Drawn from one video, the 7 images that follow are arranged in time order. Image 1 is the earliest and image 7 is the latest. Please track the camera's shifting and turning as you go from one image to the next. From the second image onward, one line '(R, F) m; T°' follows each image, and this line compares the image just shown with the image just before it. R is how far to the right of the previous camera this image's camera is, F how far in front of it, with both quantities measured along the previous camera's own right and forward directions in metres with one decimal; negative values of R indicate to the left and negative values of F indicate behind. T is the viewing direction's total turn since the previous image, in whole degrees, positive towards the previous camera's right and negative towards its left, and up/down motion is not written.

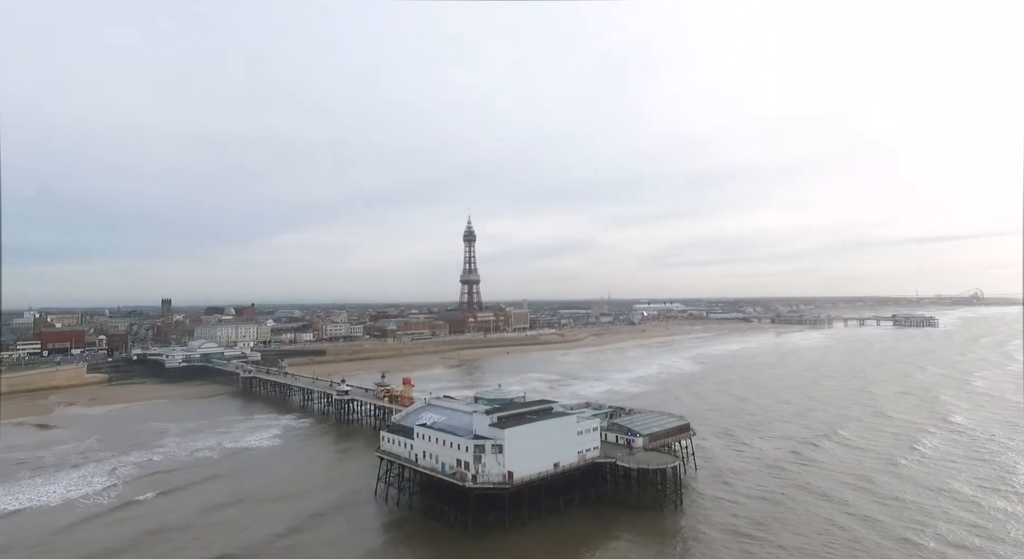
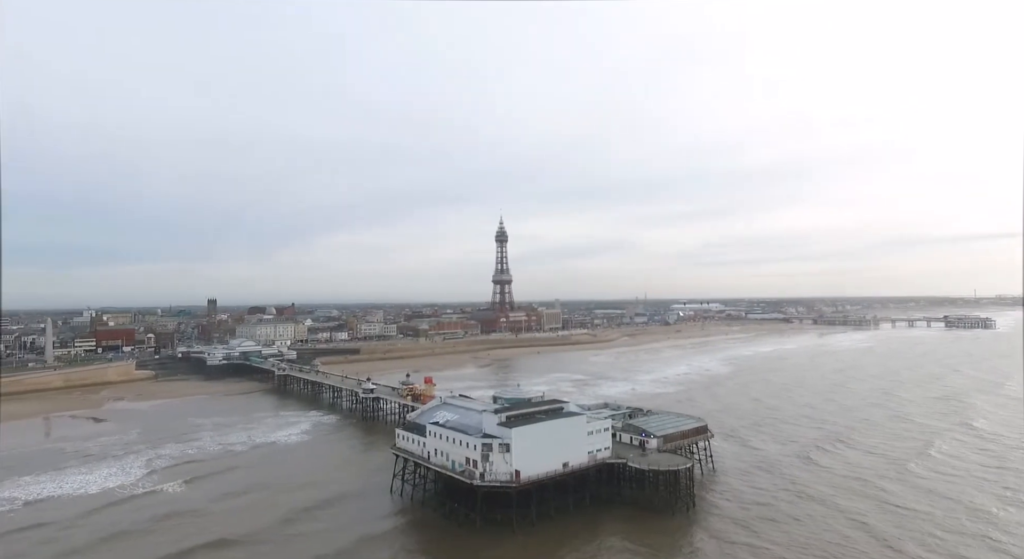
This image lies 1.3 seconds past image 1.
(+1.3, -0.2) m; -4°
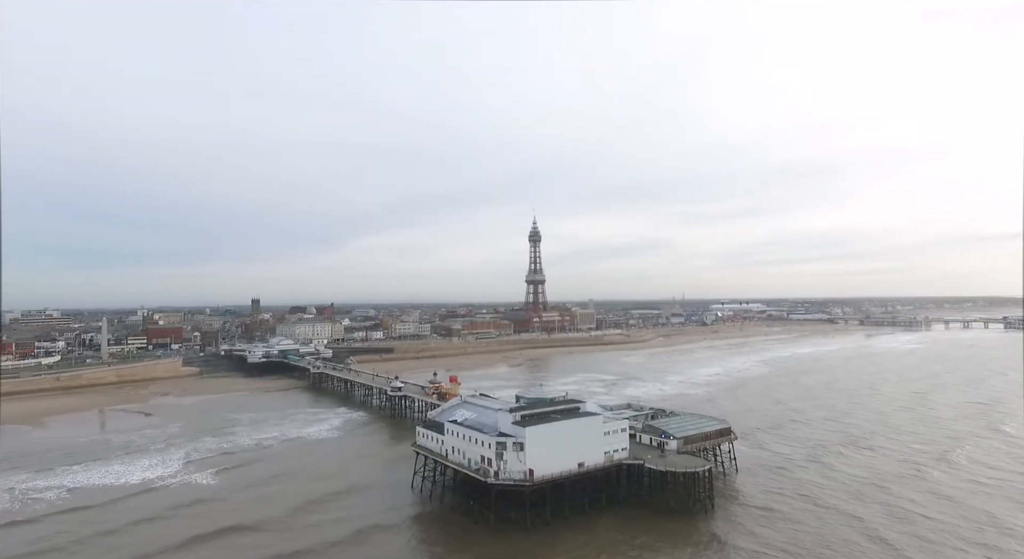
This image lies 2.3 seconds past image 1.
(+1.0, -0.2) m; -4°
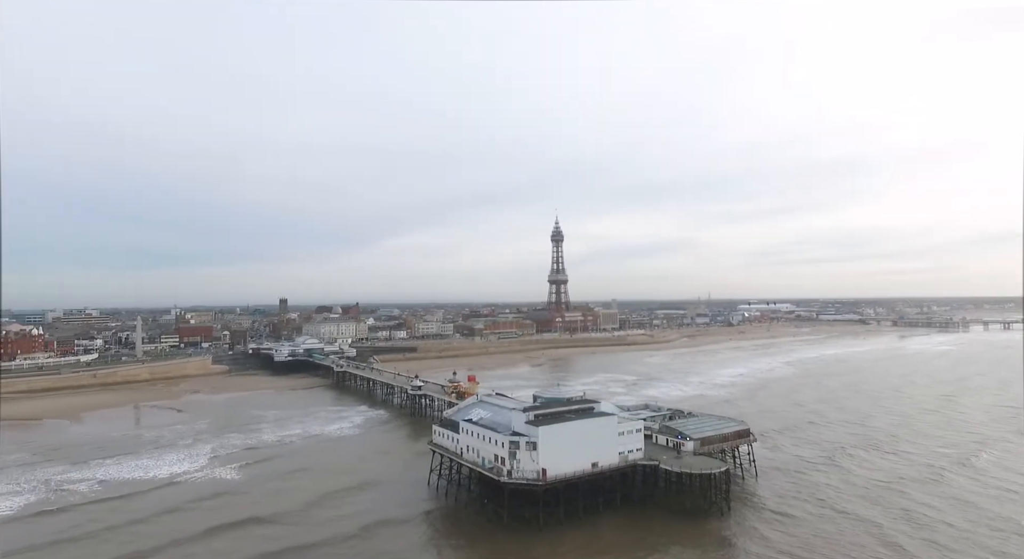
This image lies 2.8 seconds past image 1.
(+0.5, -0.1) m; -3°
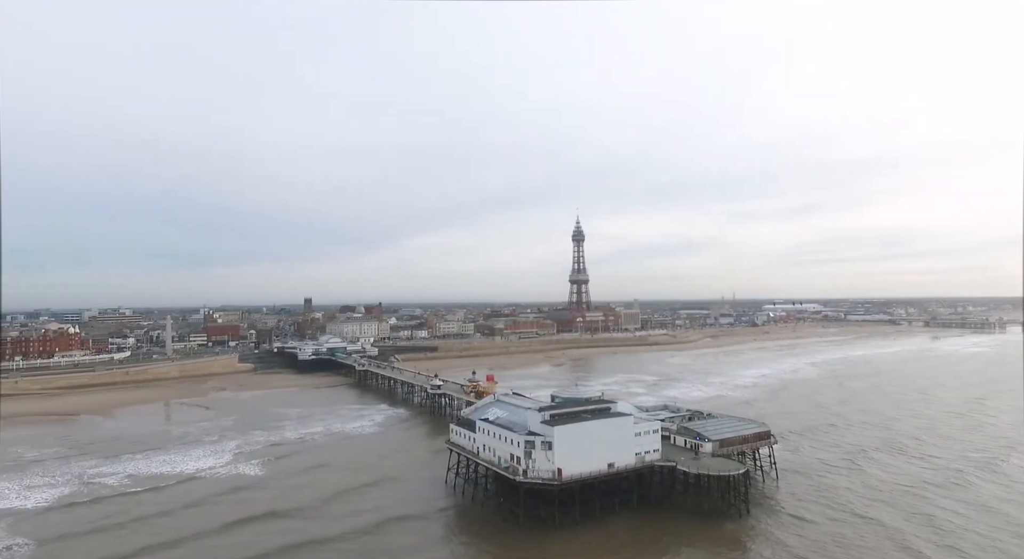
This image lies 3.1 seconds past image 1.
(+0.3, -0.1) m; -2°
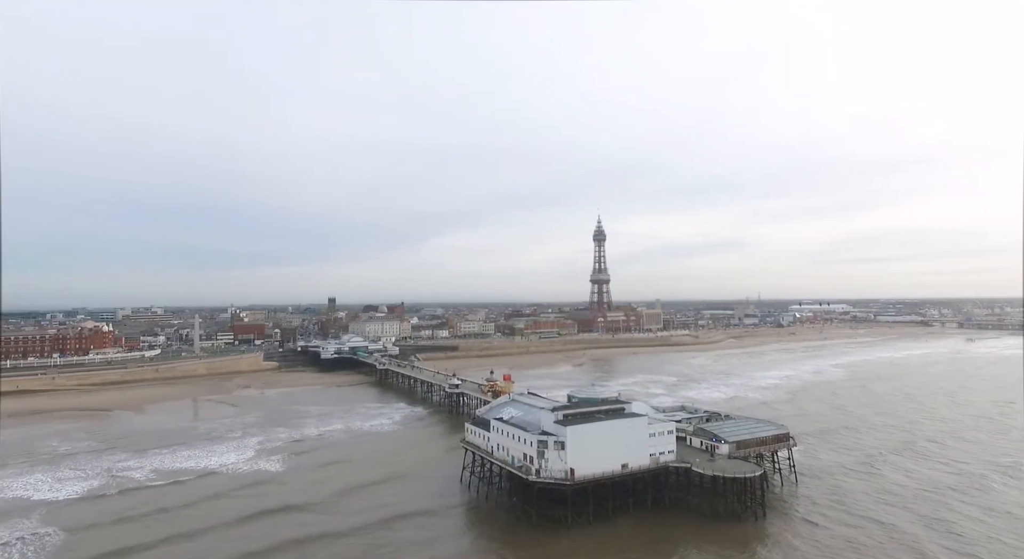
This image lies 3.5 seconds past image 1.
(+0.4, 0.0) m; -2°
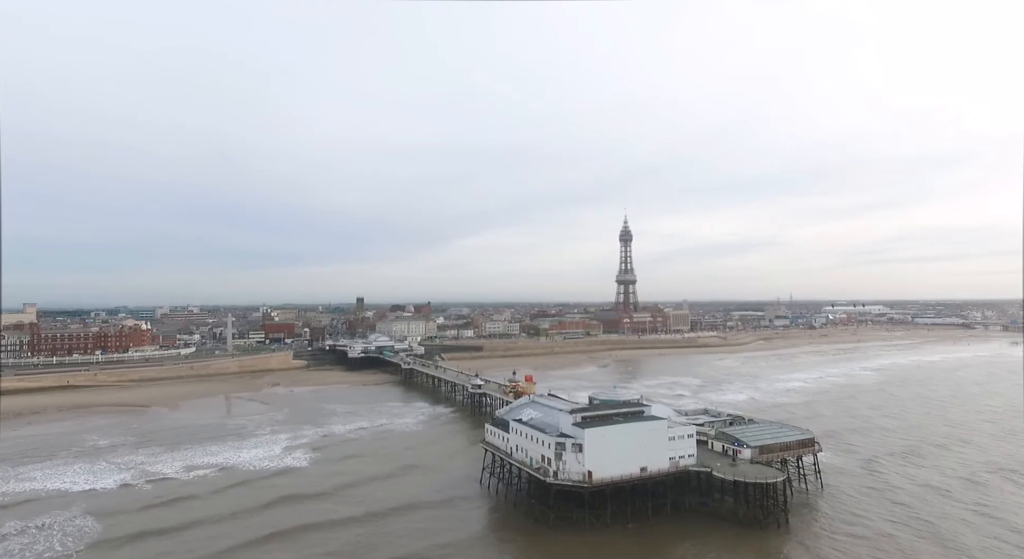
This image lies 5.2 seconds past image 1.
(+0.4, 0.0) m; -3°
